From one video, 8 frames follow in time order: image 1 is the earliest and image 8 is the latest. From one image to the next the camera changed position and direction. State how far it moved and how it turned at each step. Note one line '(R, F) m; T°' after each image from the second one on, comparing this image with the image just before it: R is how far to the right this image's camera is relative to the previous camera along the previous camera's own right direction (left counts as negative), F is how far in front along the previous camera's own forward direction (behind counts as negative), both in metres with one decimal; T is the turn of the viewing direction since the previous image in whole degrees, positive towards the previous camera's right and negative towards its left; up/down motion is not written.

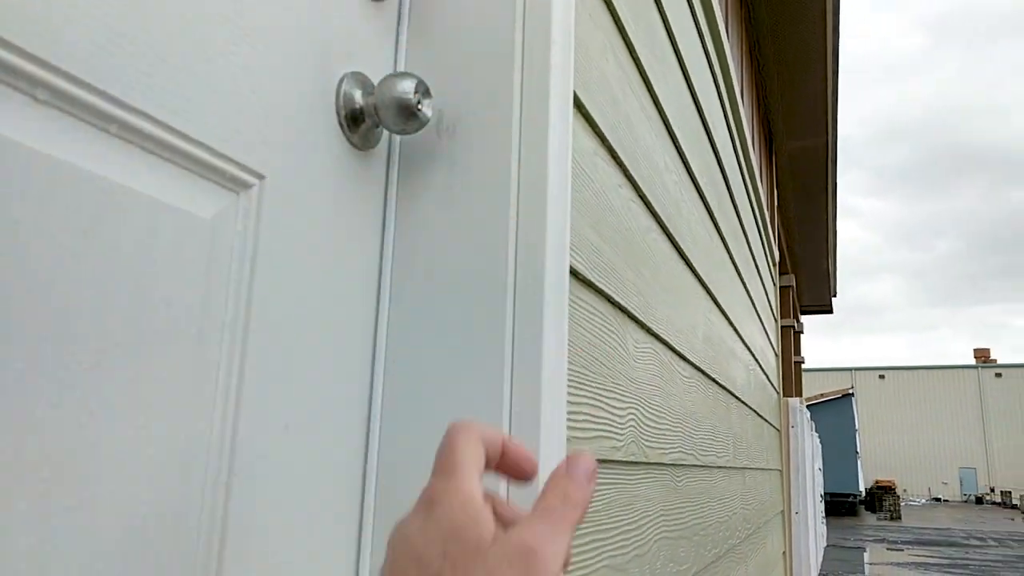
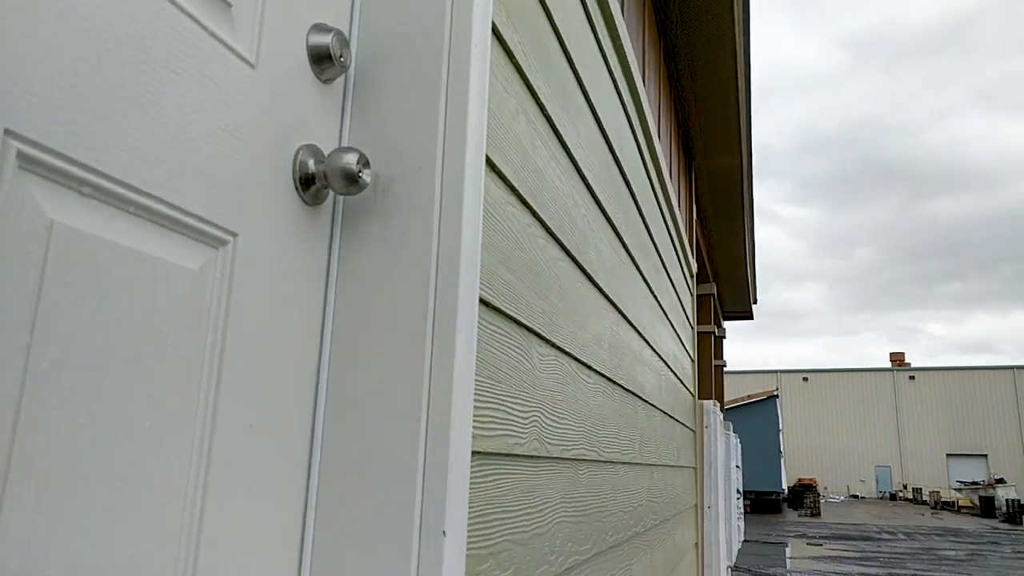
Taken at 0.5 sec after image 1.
(0.0, -0.2) m; +5°
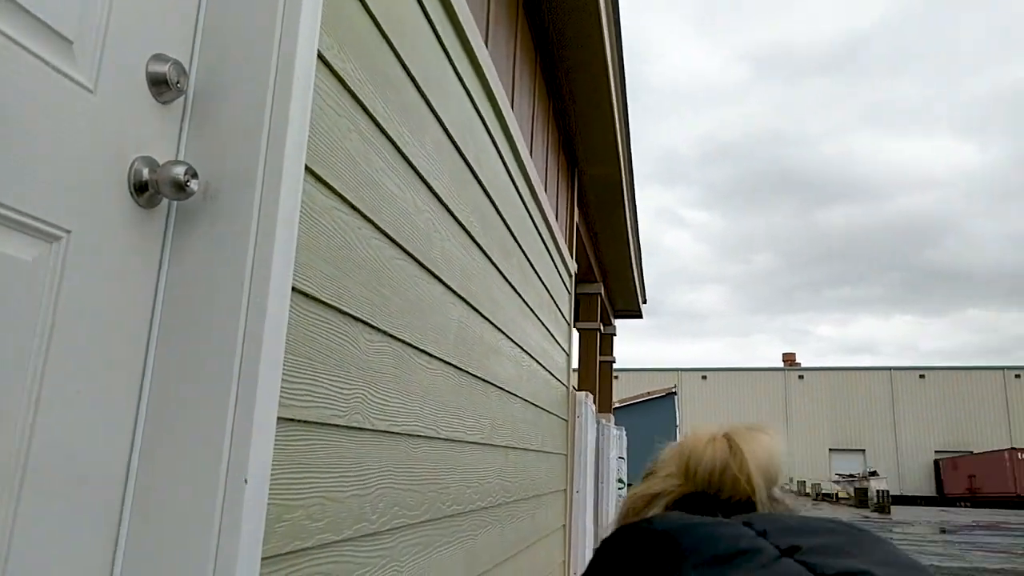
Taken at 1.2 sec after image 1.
(+0.1, -0.2) m; +7°
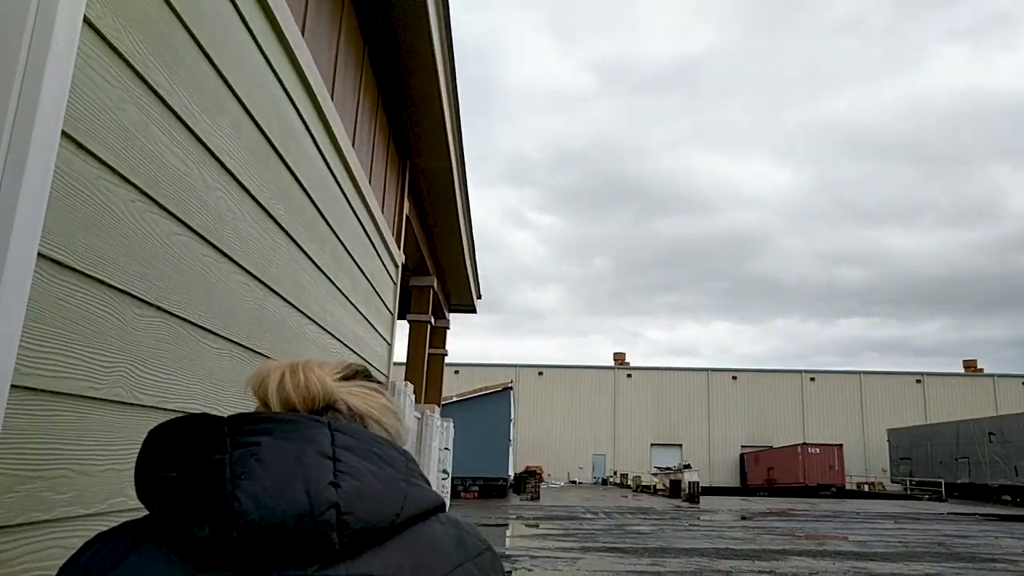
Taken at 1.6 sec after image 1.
(+0.1, -0.1) m; +12°
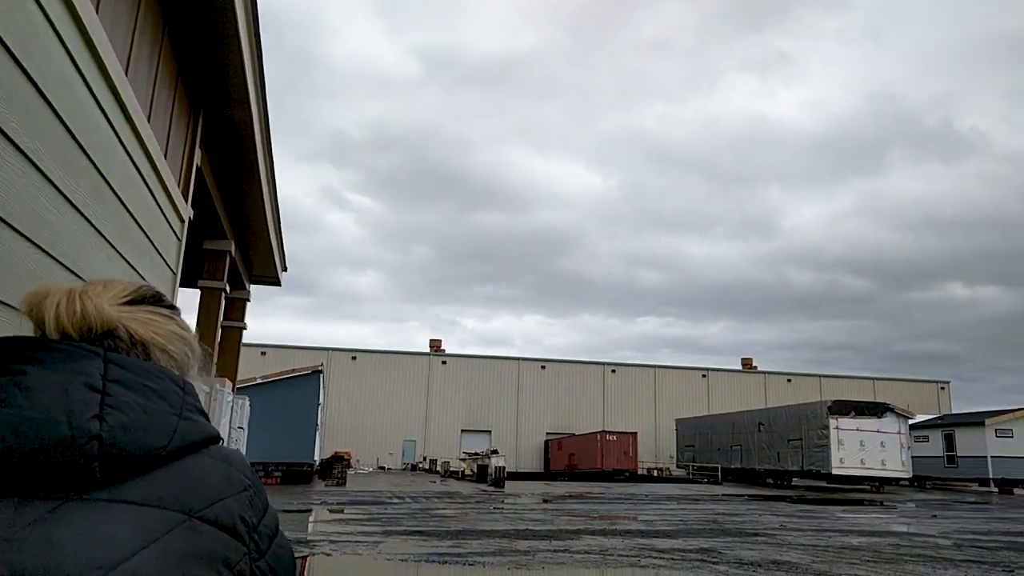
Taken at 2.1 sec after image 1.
(+0.1, +0.1) m; +14°
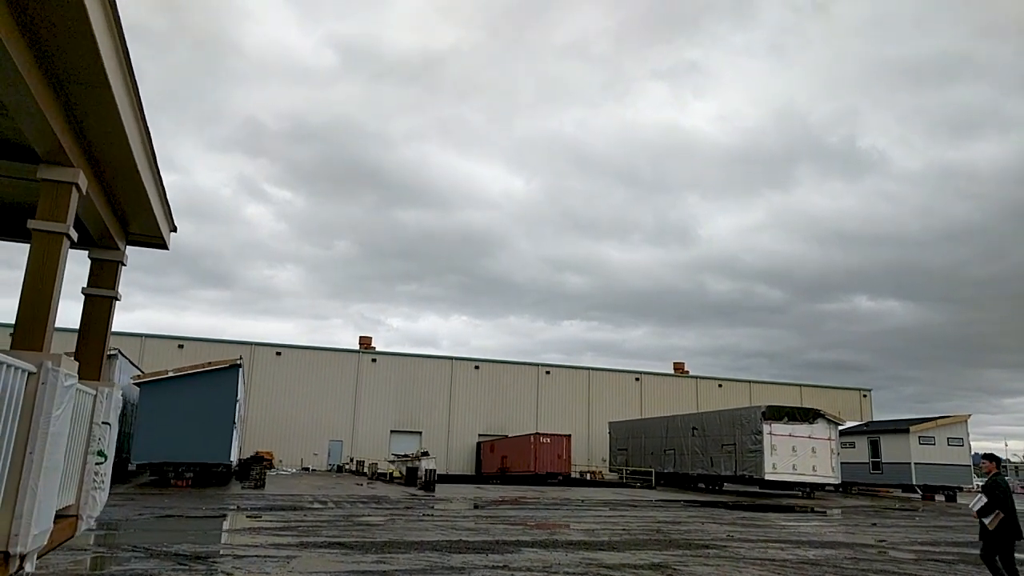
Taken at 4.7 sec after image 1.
(-0.1, +1.2) m; +5°
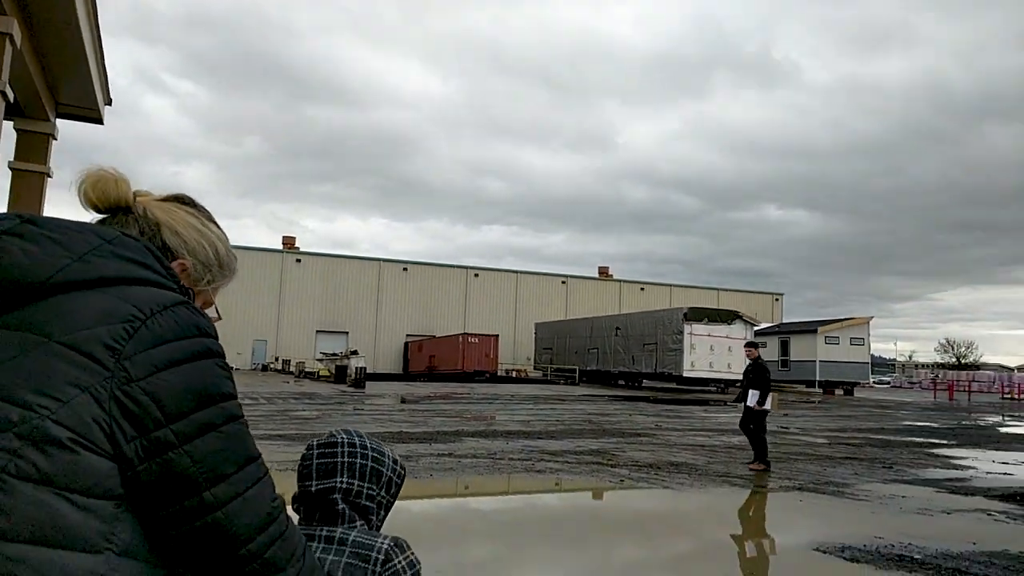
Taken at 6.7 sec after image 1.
(-0.3, +0.1) m; +6°
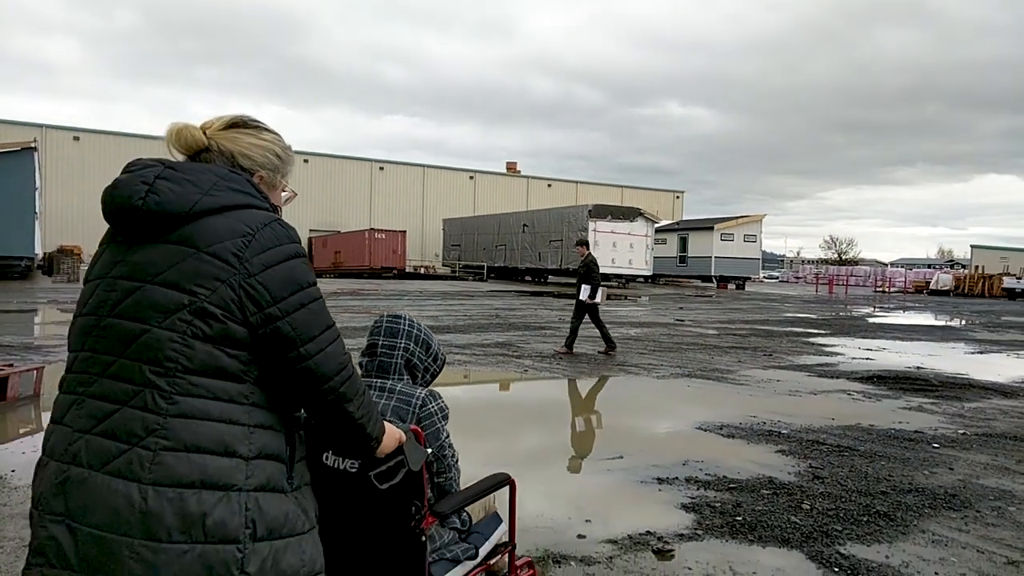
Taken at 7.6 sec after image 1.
(0.0, -0.1) m; +7°
